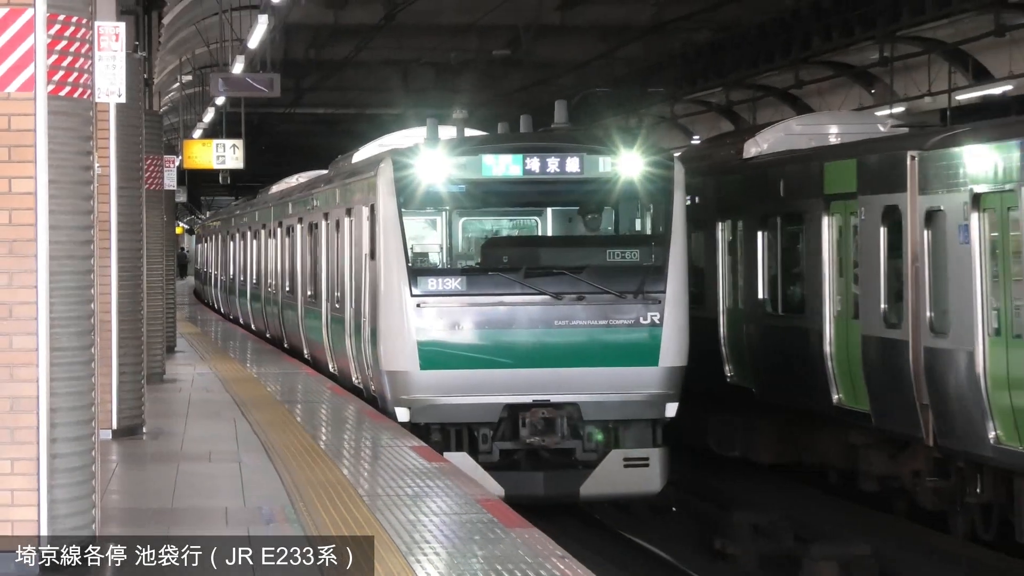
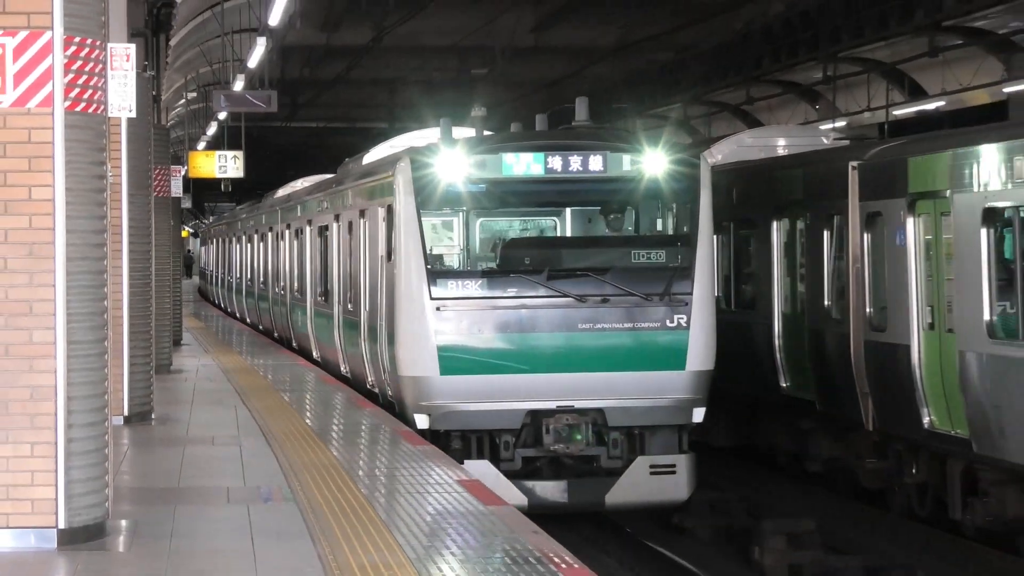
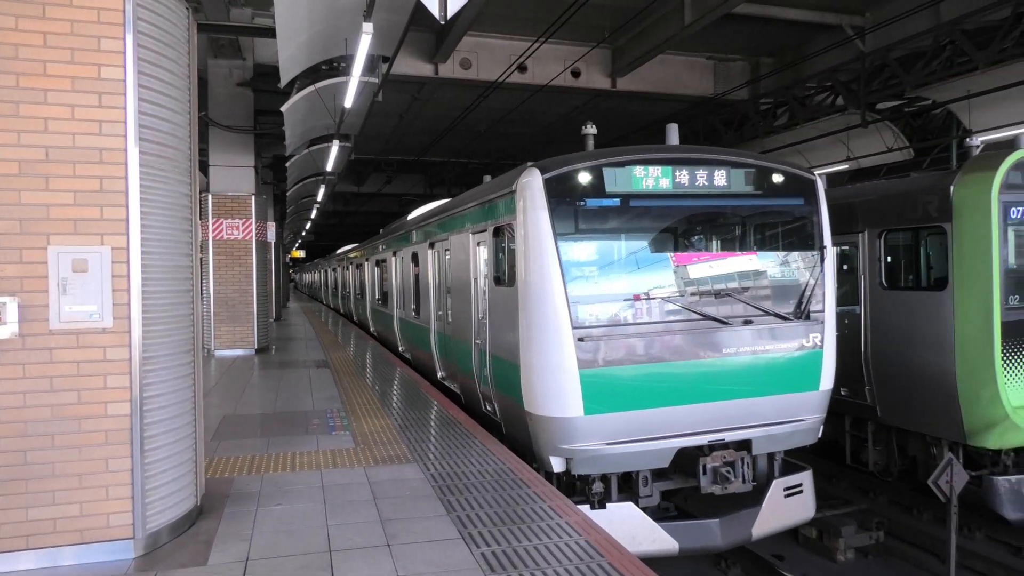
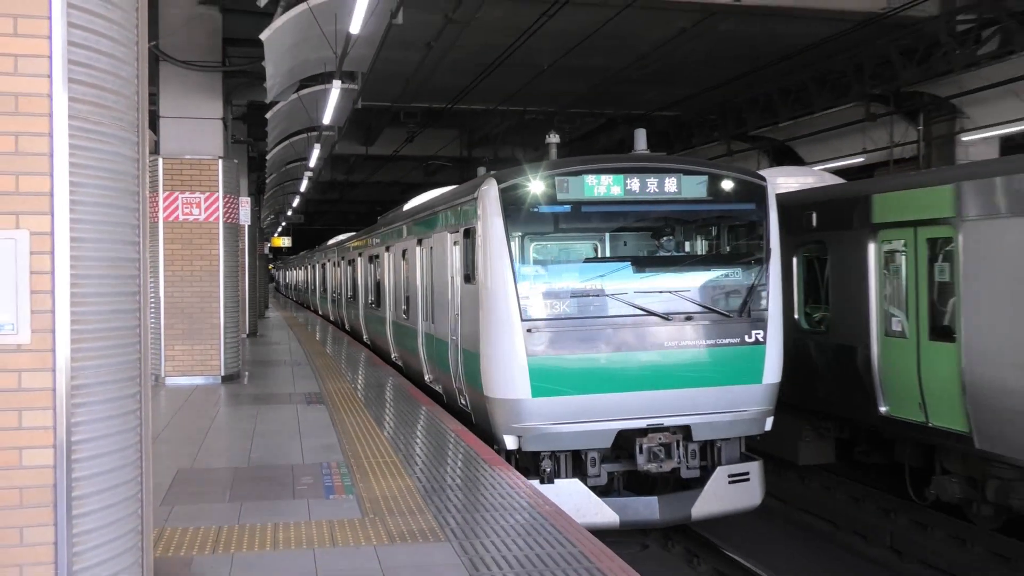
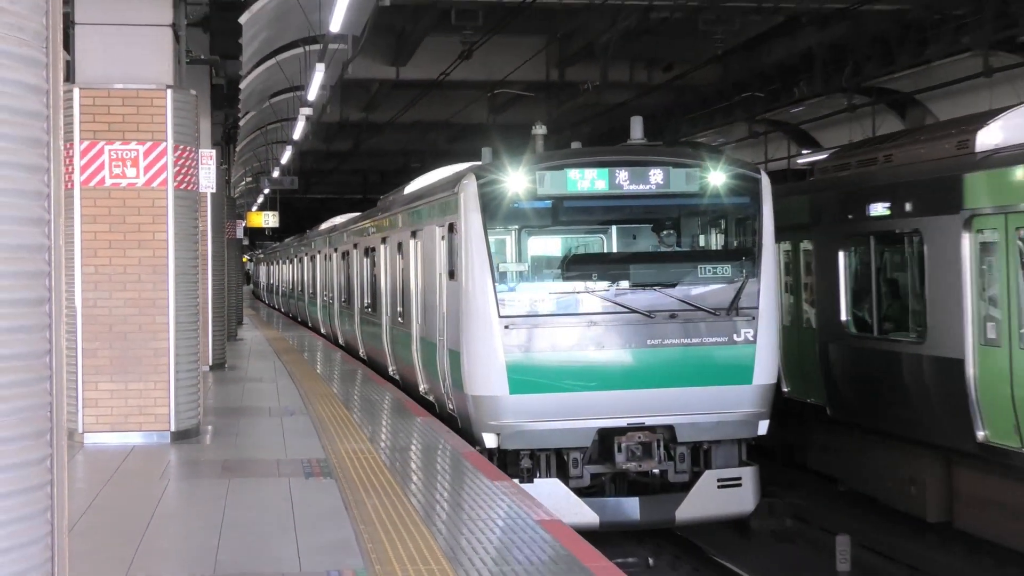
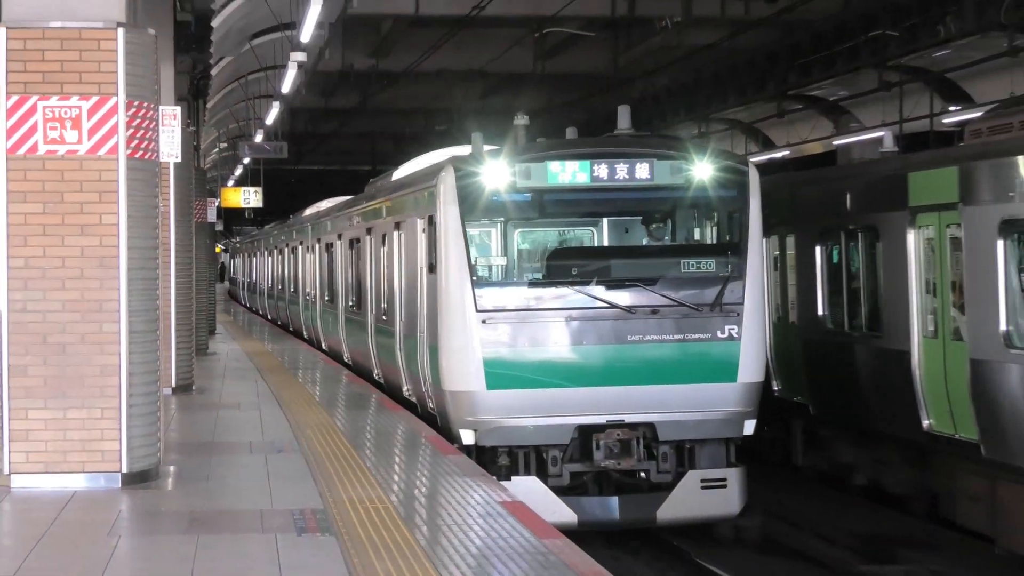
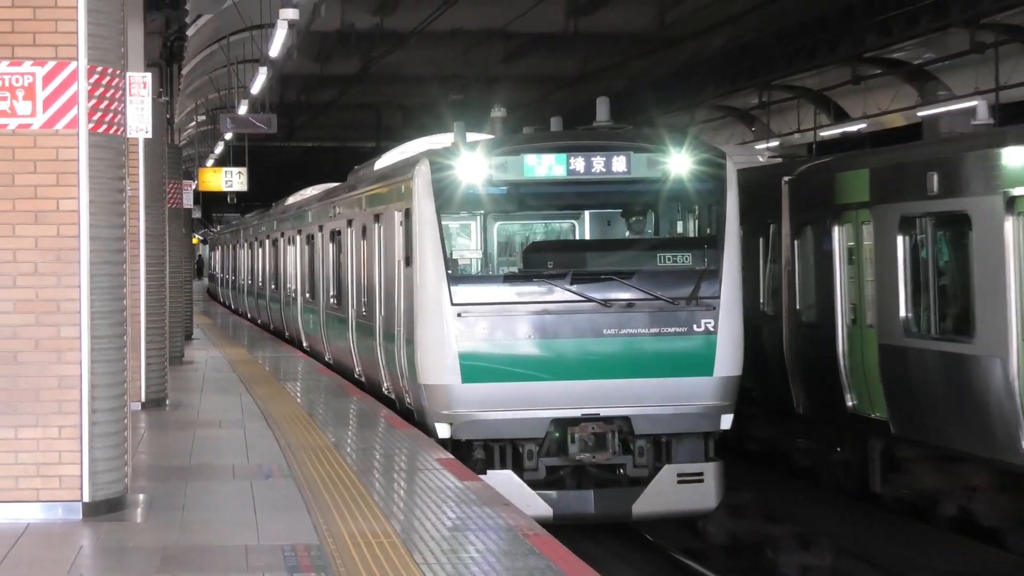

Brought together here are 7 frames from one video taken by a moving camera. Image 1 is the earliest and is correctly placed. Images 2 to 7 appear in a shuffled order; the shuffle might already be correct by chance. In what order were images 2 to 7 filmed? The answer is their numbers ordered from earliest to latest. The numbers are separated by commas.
2, 7, 6, 5, 4, 3
